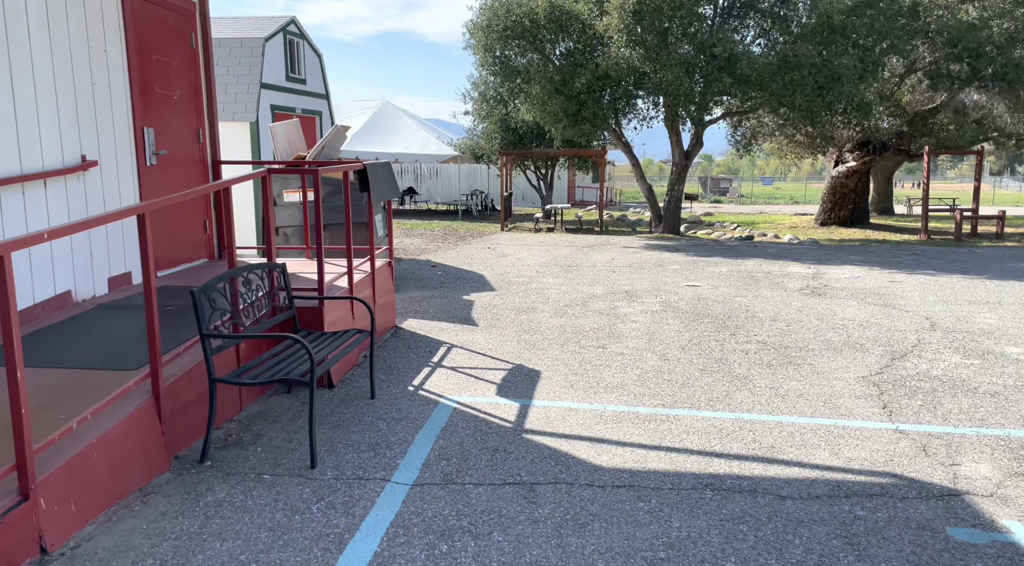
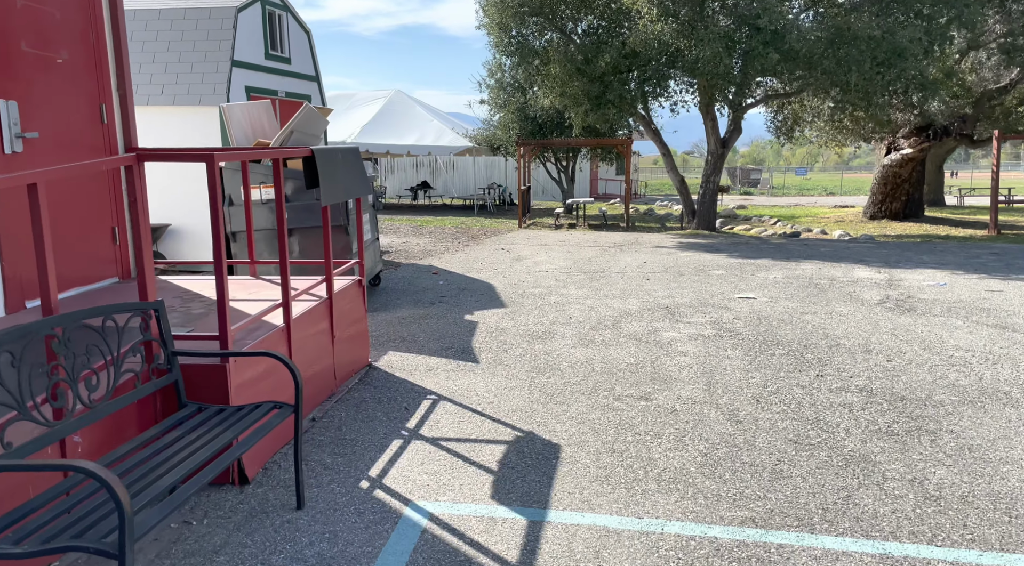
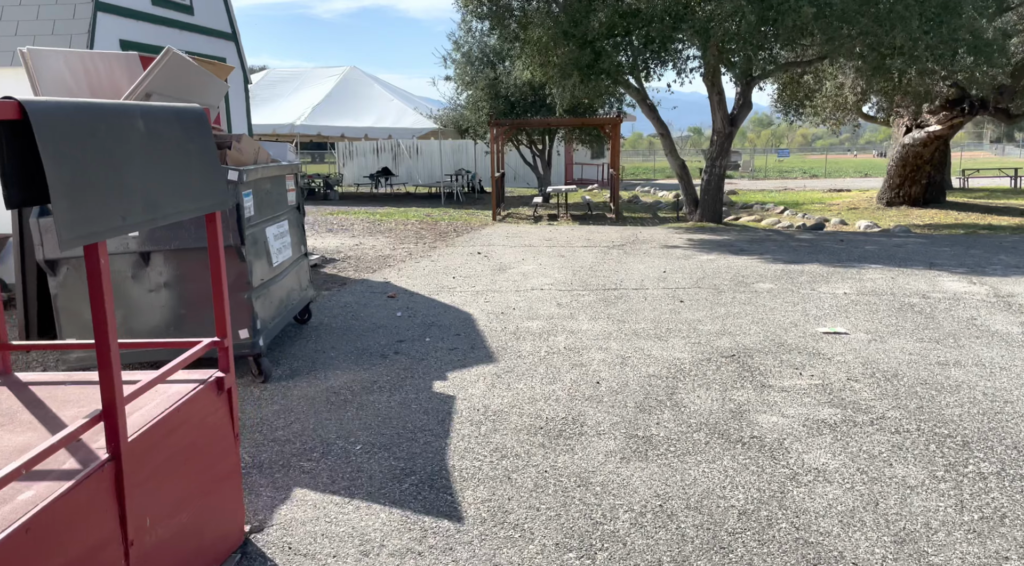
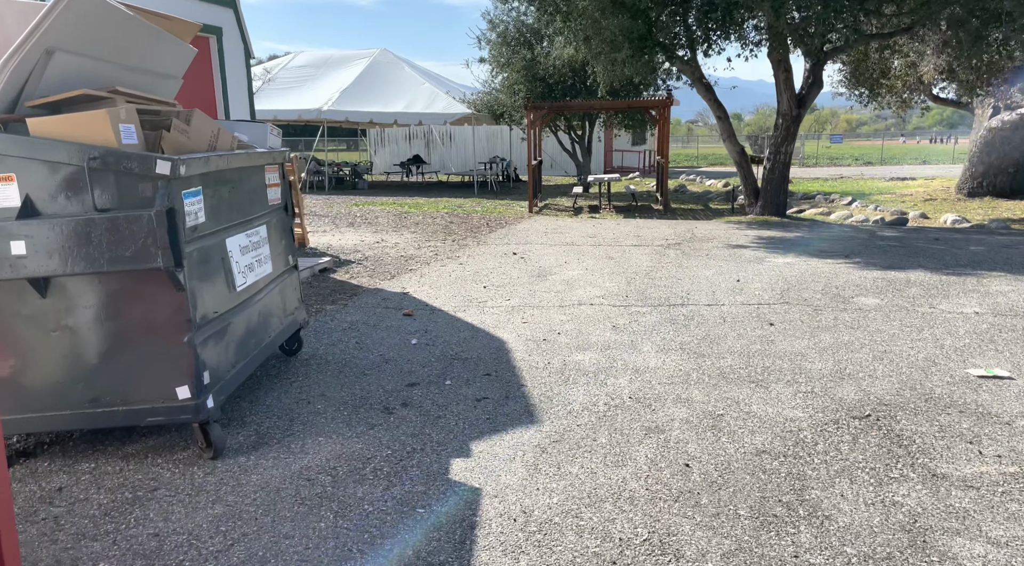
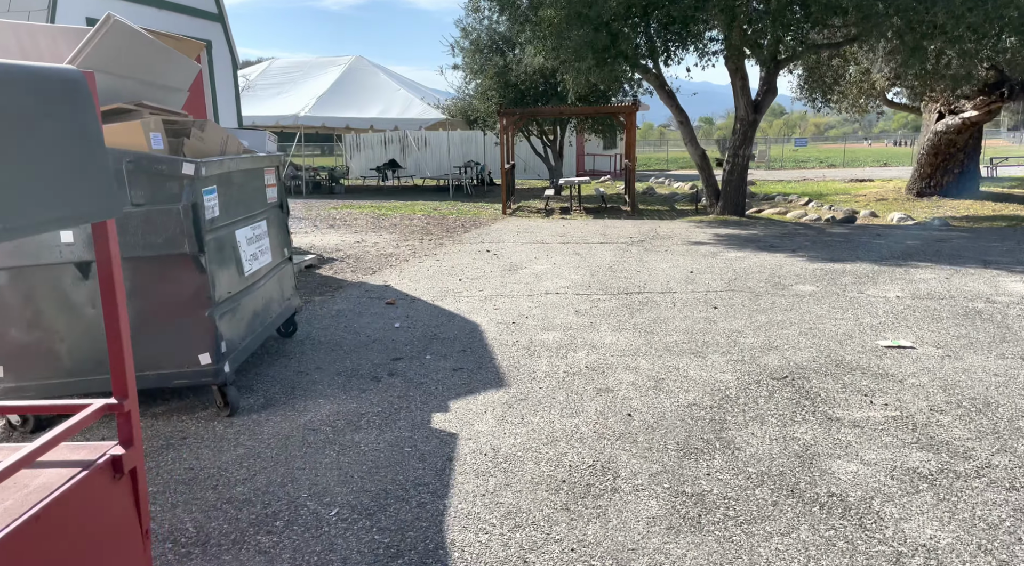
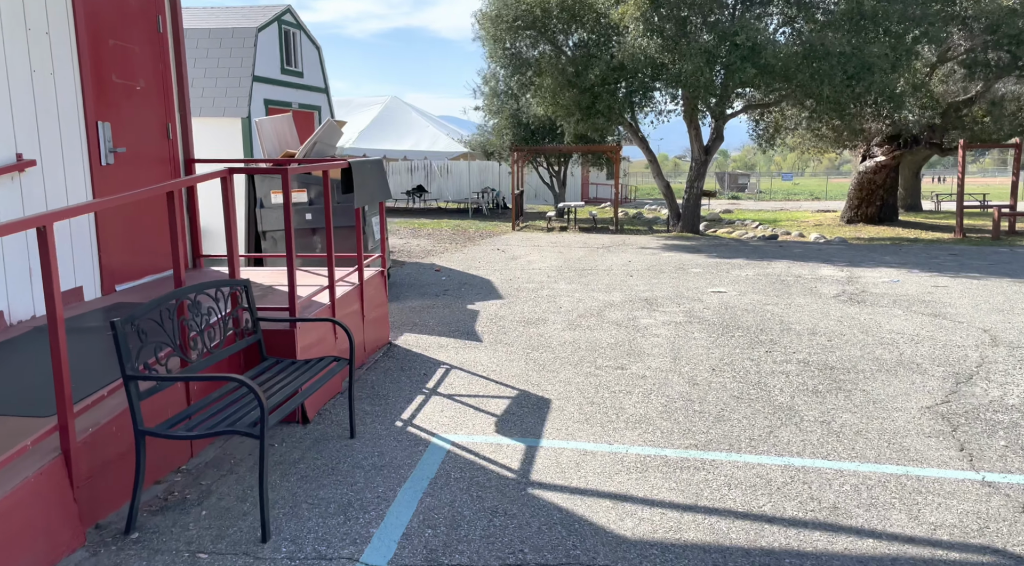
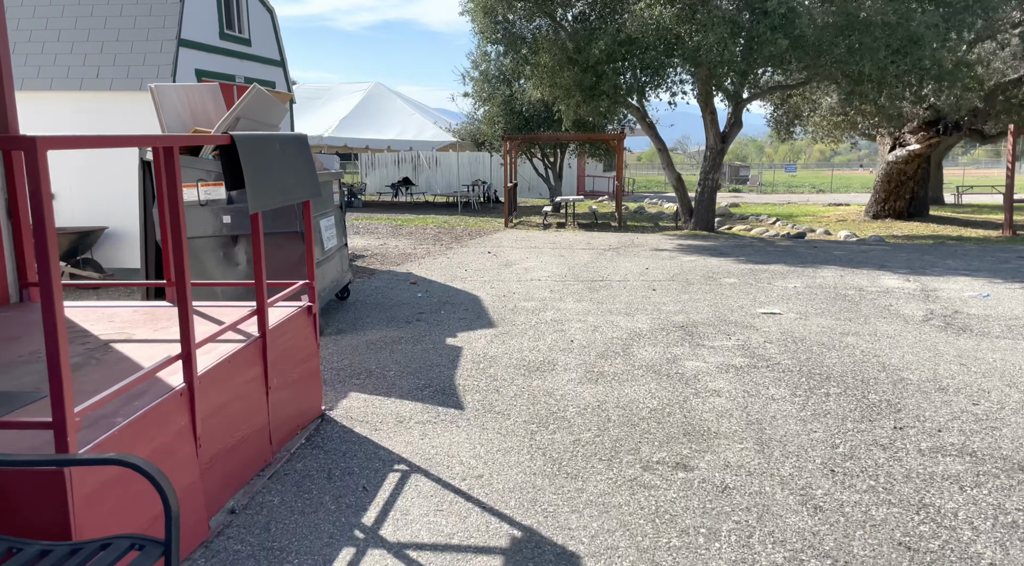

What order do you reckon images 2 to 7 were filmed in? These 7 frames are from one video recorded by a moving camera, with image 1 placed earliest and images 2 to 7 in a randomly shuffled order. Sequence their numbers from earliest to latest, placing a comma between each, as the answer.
6, 2, 7, 3, 5, 4
